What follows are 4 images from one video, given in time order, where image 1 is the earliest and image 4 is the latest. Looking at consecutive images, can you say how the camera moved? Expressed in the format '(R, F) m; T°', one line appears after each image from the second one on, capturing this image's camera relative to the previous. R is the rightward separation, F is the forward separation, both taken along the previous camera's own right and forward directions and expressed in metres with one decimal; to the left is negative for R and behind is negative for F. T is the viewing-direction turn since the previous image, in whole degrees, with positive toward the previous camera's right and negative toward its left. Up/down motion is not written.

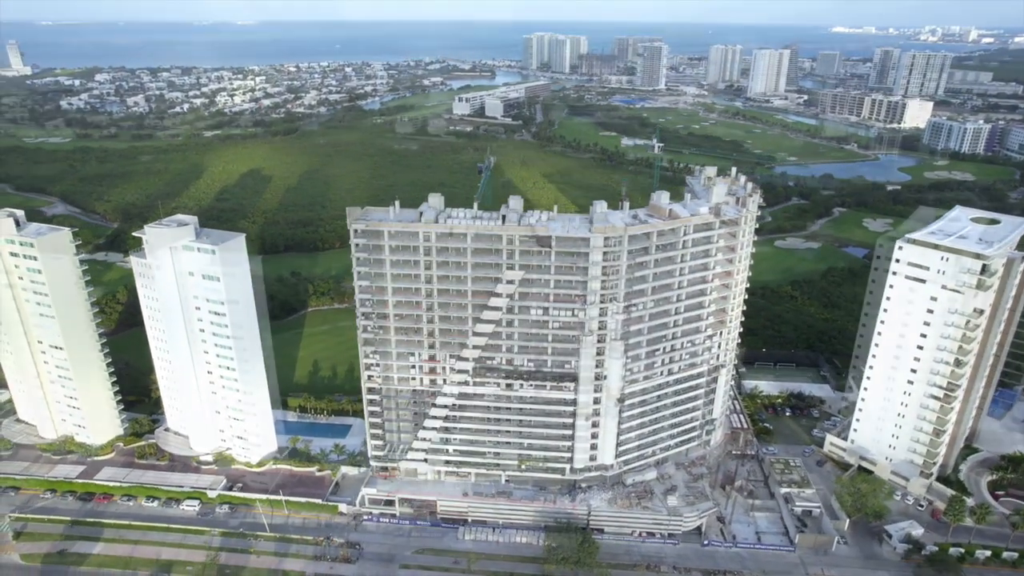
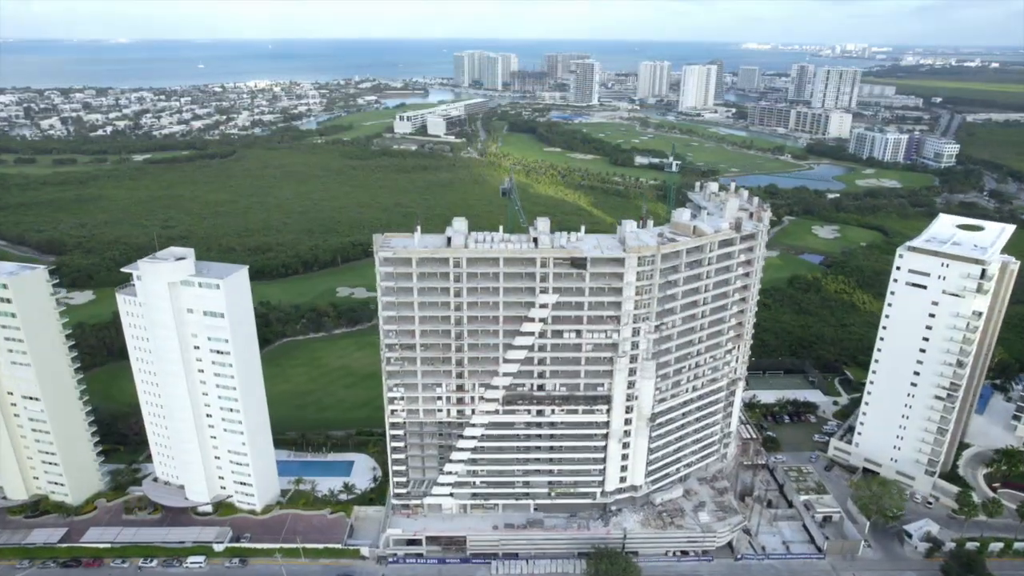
(-5.2, +1.1) m; +6°
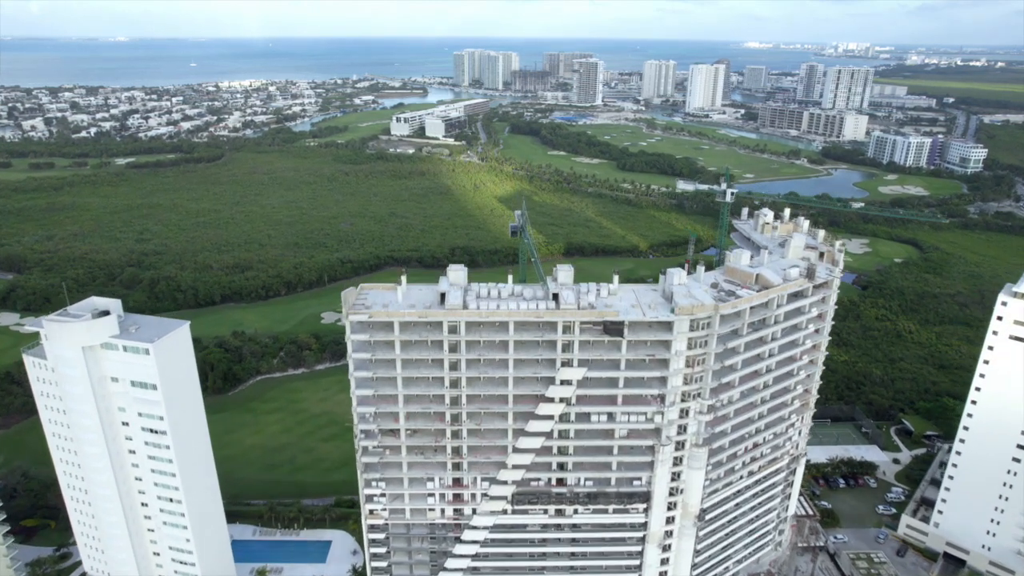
(-0.5, +7.8) m; 0°
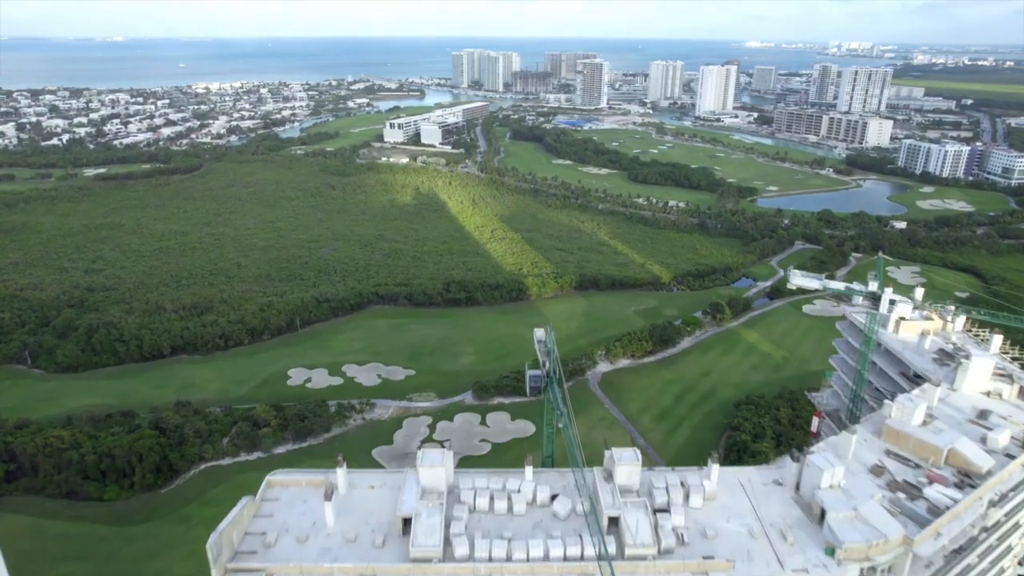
(-0.5, +11.6) m; 0°
